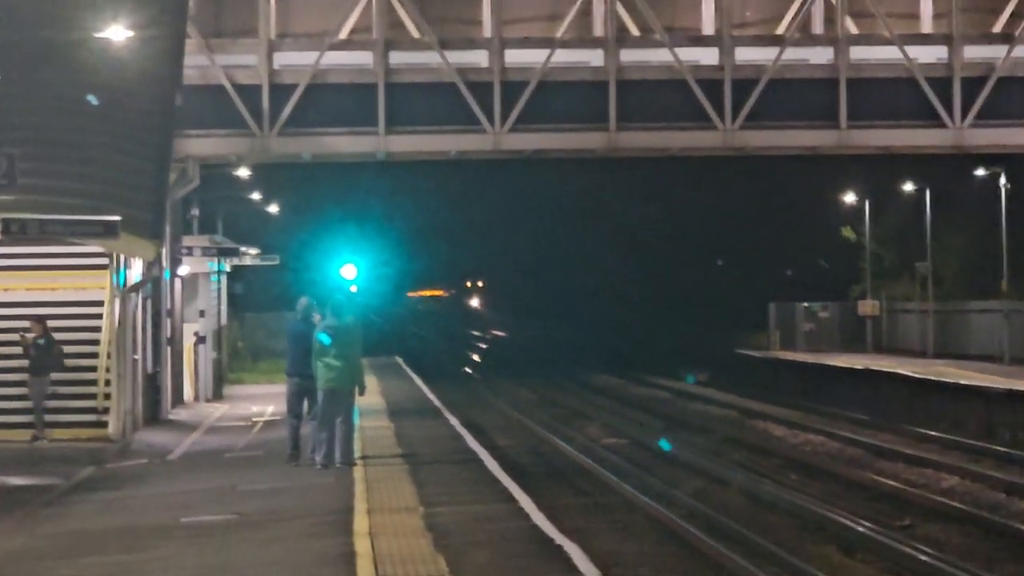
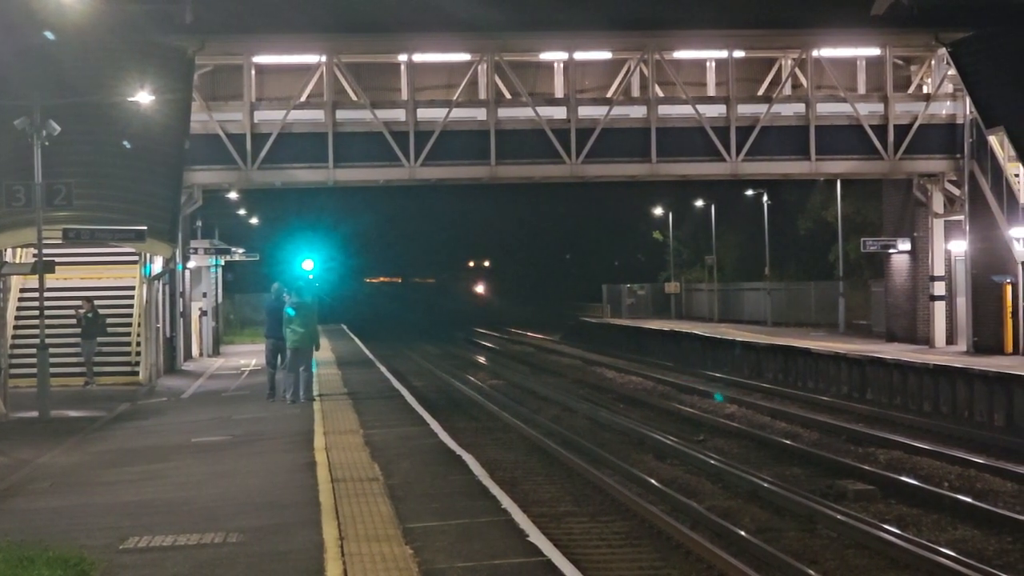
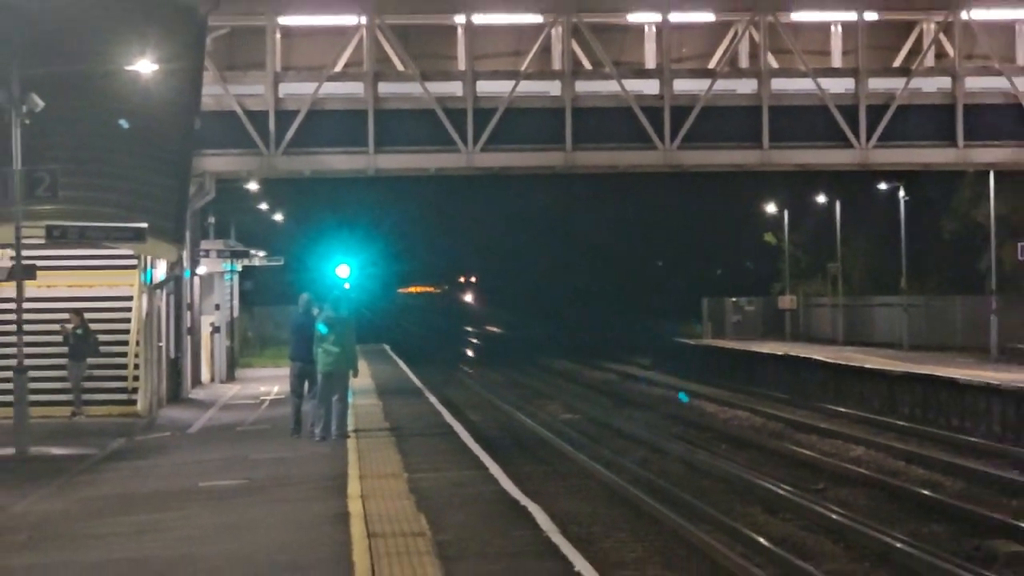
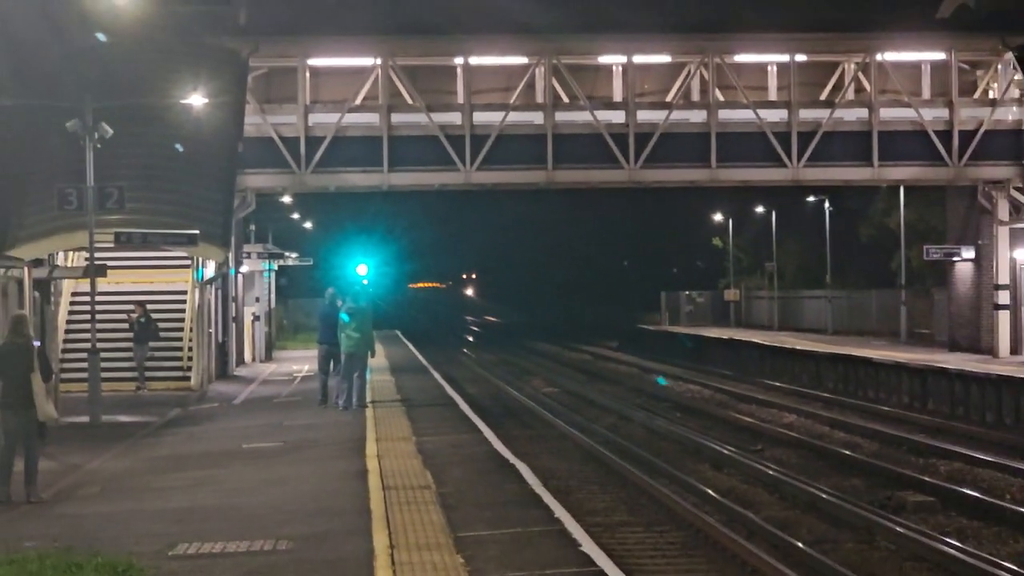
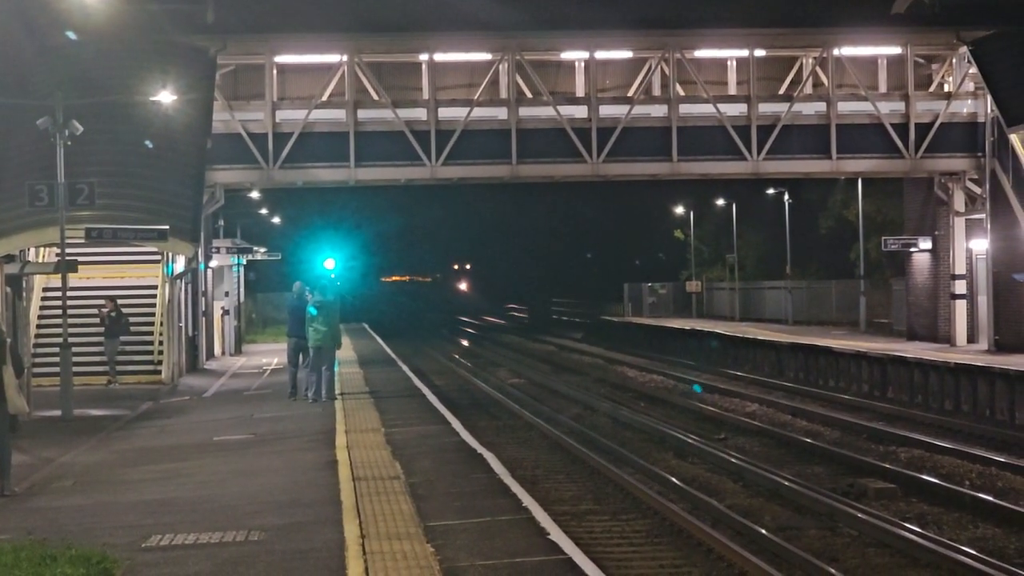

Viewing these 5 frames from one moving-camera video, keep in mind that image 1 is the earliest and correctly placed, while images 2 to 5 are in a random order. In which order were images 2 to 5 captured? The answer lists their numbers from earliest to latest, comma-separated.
3, 4, 5, 2
